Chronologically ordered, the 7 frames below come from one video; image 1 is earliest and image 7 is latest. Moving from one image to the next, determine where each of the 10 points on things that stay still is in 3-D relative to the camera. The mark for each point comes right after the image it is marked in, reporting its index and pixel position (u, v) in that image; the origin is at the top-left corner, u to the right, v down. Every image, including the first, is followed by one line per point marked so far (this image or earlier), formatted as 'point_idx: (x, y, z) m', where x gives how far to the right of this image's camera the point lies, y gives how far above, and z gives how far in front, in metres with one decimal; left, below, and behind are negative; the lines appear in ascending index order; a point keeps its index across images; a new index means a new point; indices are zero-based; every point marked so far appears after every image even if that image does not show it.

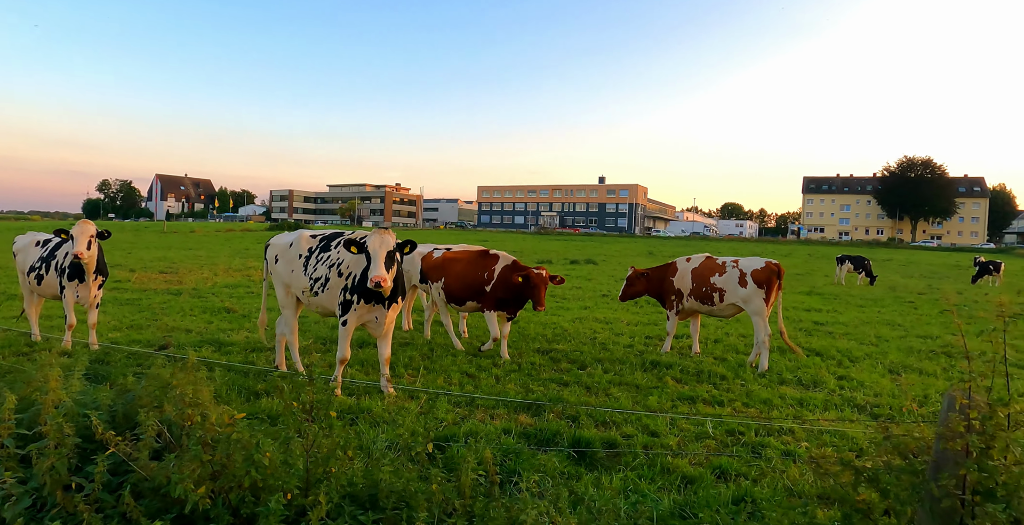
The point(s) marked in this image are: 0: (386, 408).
0: (-1.2, -1.3, +5.9) m
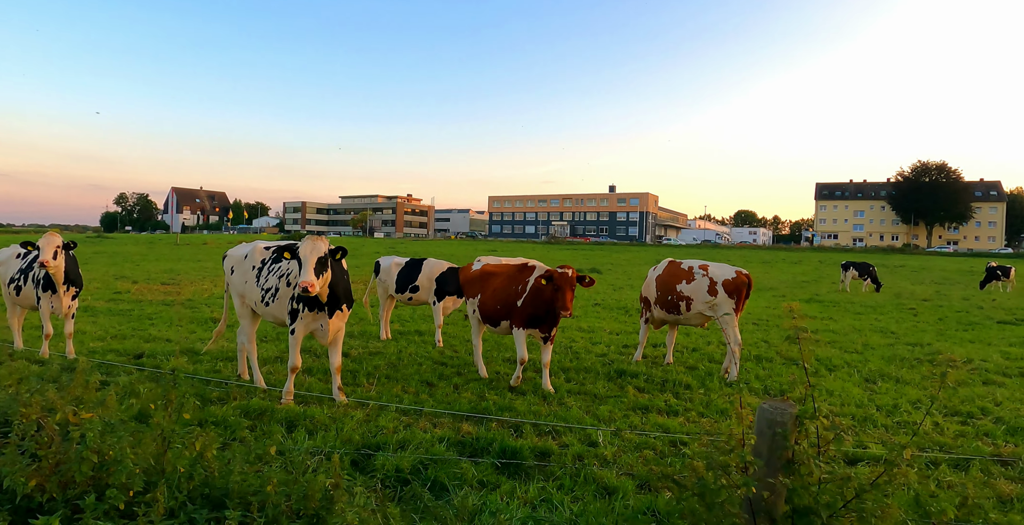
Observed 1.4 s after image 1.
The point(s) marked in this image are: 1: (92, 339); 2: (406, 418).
0: (-1.7, -1.4, +6.0) m
1: (-7.2, -1.3, +10.9) m
2: (-1.0, -1.5, +6.0) m
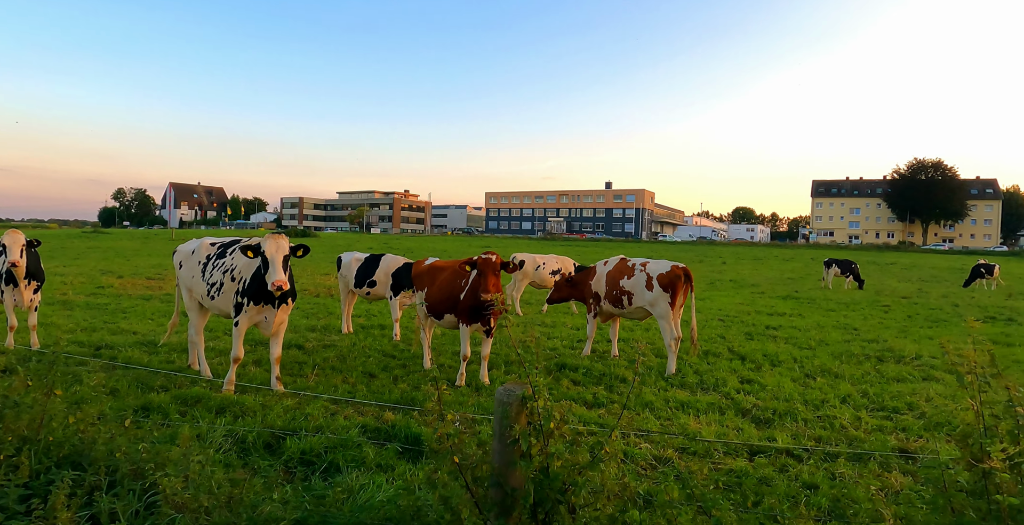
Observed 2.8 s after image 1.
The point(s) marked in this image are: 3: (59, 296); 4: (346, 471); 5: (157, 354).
0: (-2.5, -1.4, +6.2) m
1: (-7.9, -1.2, +11.2) m
2: (-1.8, -1.4, +6.3) m
3: (-11.6, -0.8, +16.4) m
4: (-1.1, -1.4, +4.4) m
5: (-5.0, -1.3, +8.9) m
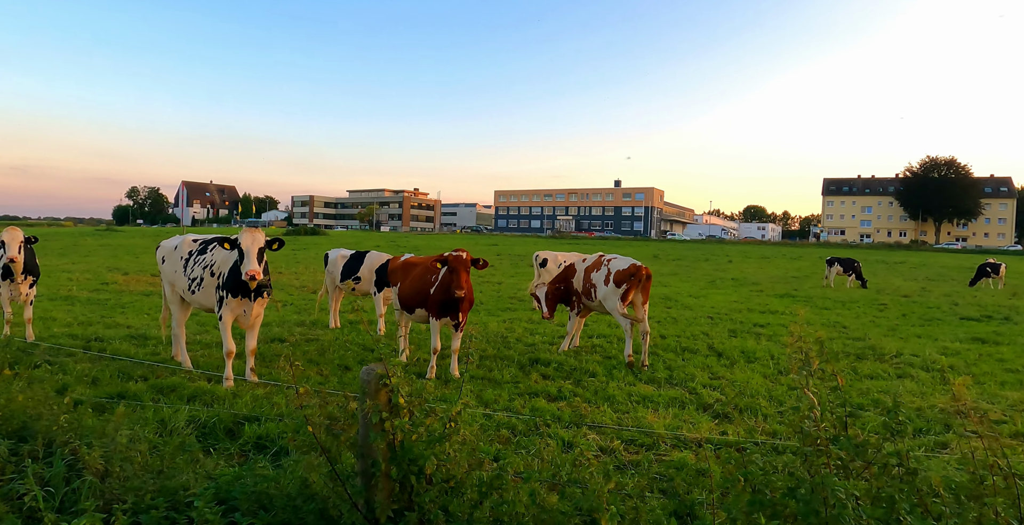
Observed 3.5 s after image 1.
0: (-2.9, -1.3, +6.5) m
1: (-8.2, -1.1, +11.5) m
2: (-2.2, -1.4, +6.6) m
3: (-11.8, -0.7, +16.8) m
4: (-1.6, -1.4, +4.6) m
5: (-5.3, -1.2, +9.2) m
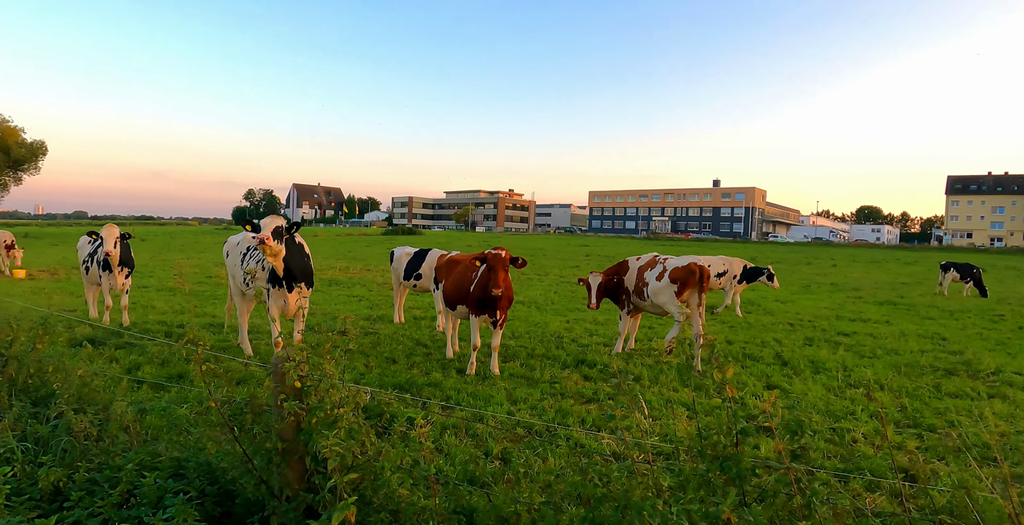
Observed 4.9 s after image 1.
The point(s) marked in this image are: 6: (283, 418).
0: (-2.6, -1.3, +6.9) m
1: (-7.1, -1.0, +12.7) m
2: (-1.9, -1.4, +6.9) m
3: (-9.8, -0.6, +18.4) m
4: (-1.6, -1.4, +4.8) m
5: (-4.6, -1.1, +10.0) m
6: (-1.1, -0.8, +3.2) m
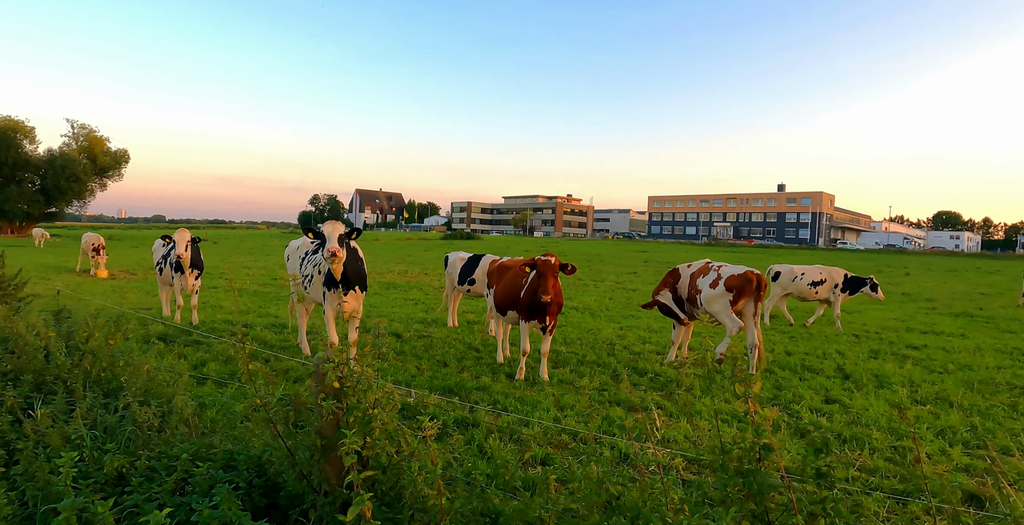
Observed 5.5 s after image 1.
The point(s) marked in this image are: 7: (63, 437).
0: (-2.0, -1.3, +7.1) m
1: (-6.0, -1.0, +13.3) m
2: (-1.3, -1.4, +7.0) m
3: (-8.2, -0.7, +19.3) m
4: (-1.2, -1.4, +5.0) m
5: (-3.8, -1.2, +10.4) m
6: (-1.0, -0.8, +3.3) m
7: (-2.7, -1.0, +3.8) m
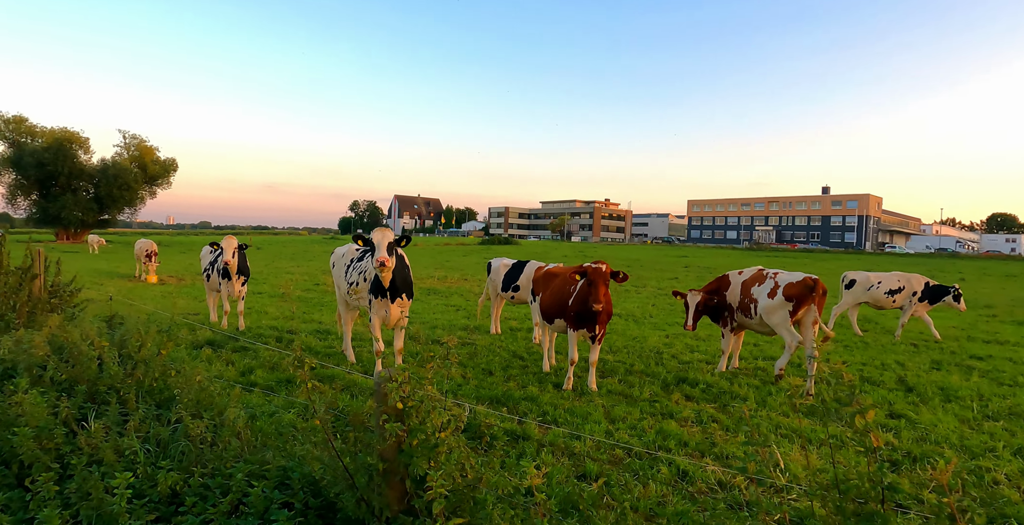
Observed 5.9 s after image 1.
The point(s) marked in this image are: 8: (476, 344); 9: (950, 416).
0: (-1.5, -1.4, +7.0) m
1: (-5.1, -1.2, +13.5) m
2: (-0.8, -1.5, +6.9) m
3: (-7.0, -0.8, +19.5) m
4: (-0.8, -1.5, +4.9) m
5: (-3.1, -1.3, +10.4) m
6: (-0.6, -0.9, +3.2) m
7: (-2.3, -1.1, +3.7) m
8: (-0.6, -1.3, +10.3) m
9: (+5.3, -1.8, +7.6) m
